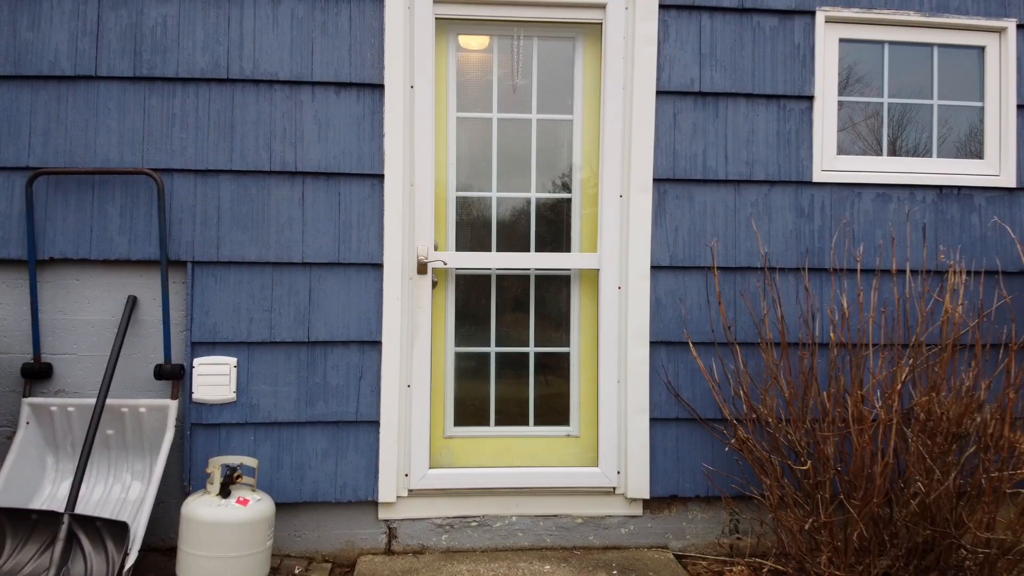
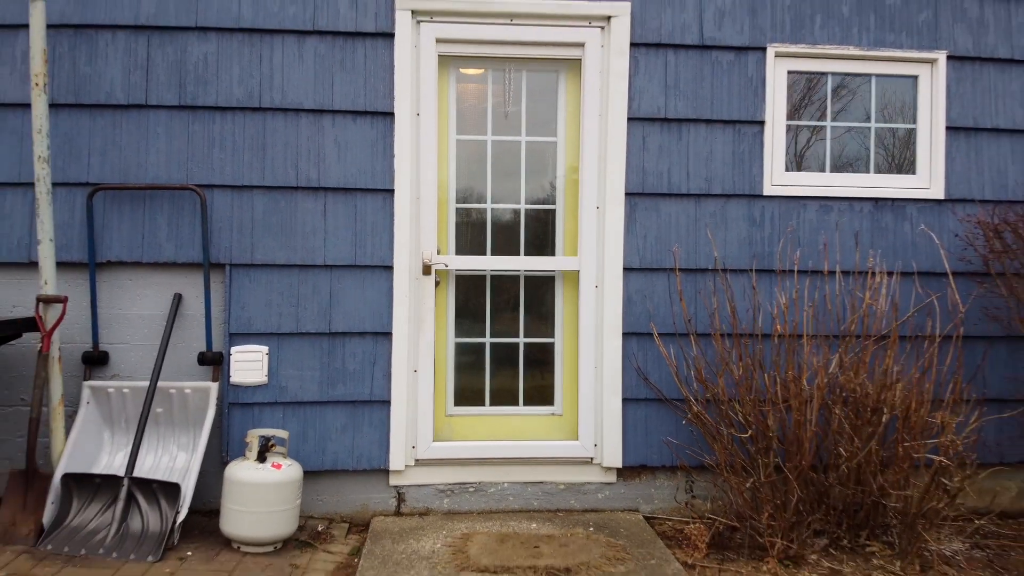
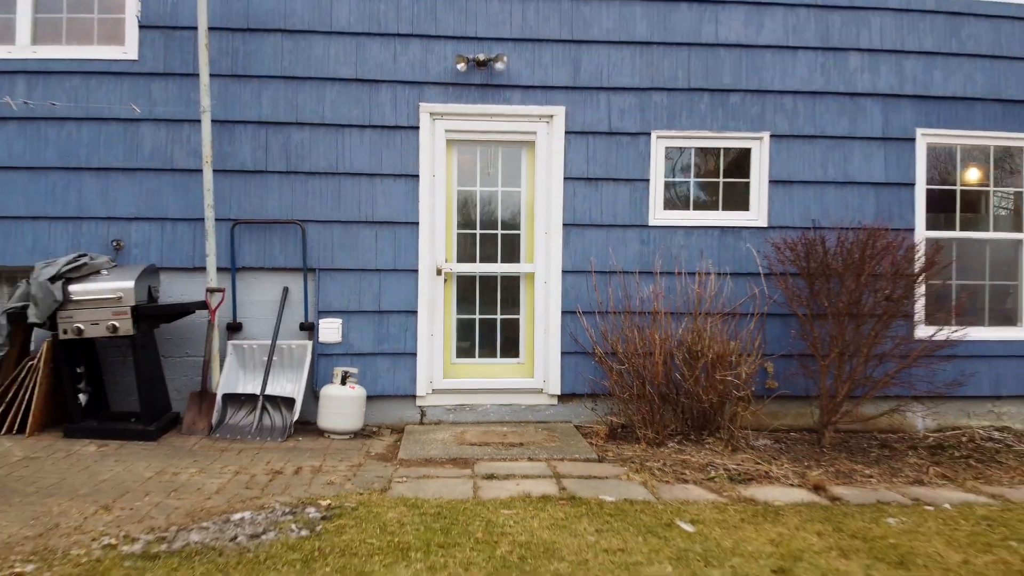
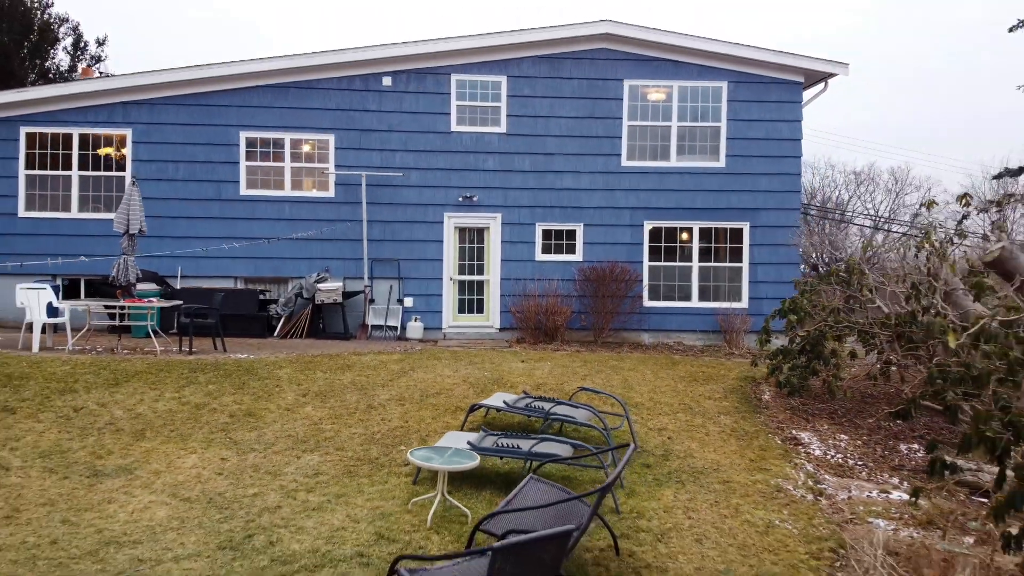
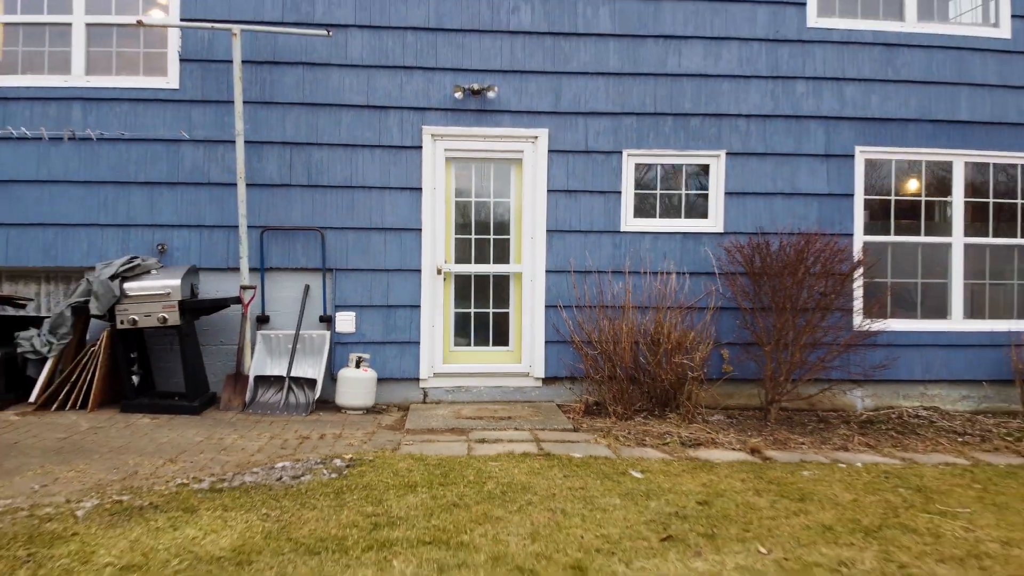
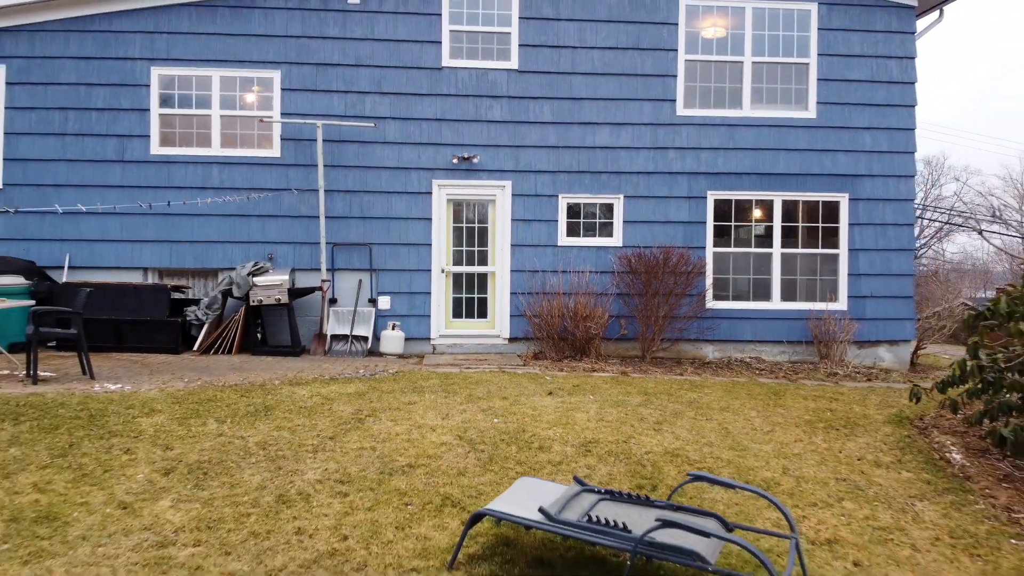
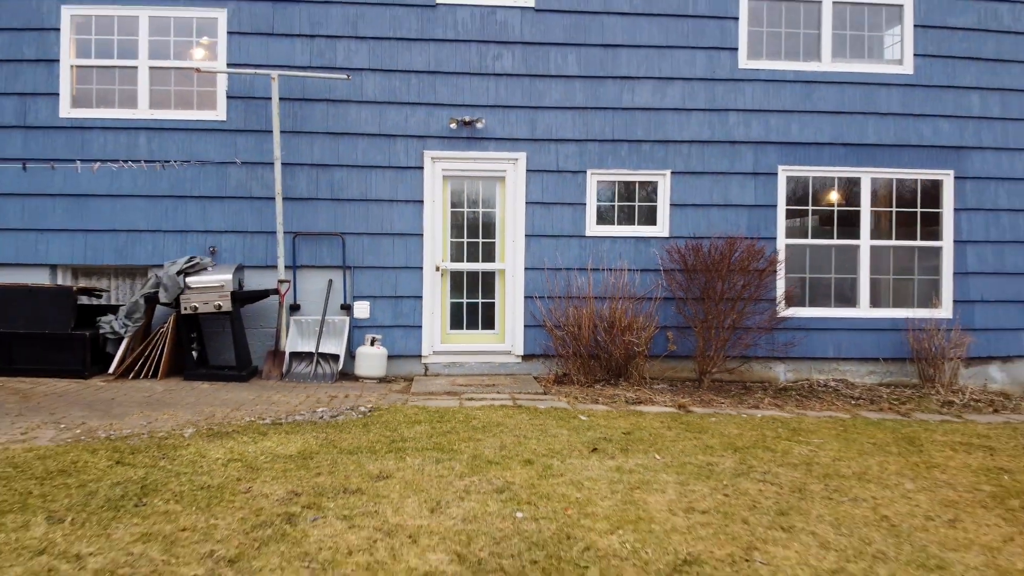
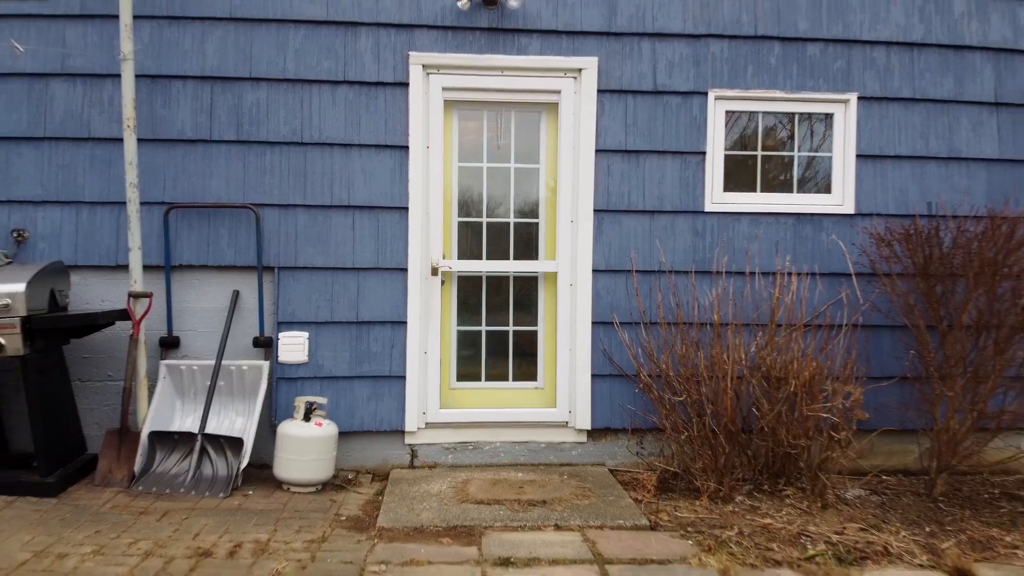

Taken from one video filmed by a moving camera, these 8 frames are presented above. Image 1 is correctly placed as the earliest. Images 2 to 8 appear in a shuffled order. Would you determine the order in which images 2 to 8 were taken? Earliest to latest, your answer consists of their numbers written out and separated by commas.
2, 8, 3, 5, 7, 6, 4
